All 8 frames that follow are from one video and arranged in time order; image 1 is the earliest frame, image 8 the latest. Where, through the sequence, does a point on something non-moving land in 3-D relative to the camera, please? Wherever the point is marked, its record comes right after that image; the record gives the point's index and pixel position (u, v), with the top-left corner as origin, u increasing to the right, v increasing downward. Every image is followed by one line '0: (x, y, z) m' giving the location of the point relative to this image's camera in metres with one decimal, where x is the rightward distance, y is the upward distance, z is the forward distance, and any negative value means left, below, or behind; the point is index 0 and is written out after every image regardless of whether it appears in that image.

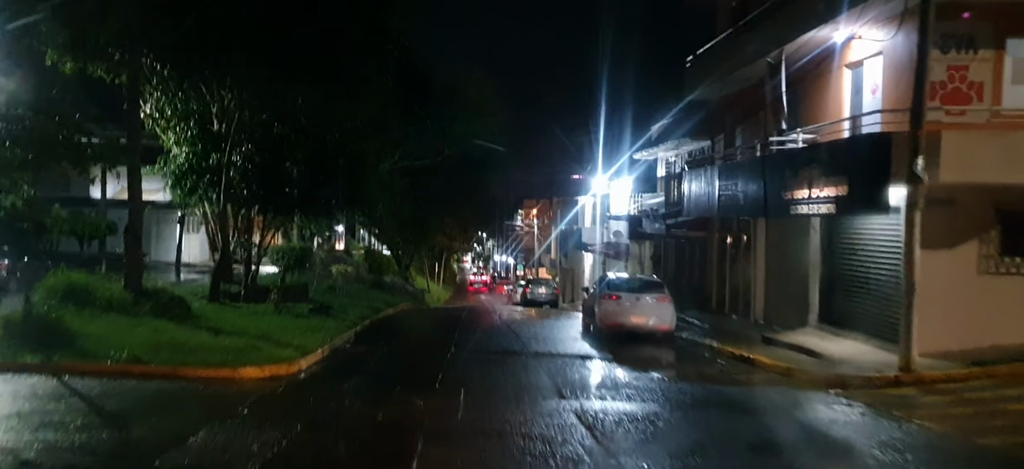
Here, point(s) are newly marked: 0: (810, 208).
0: (+5.3, +0.5, +15.0) m
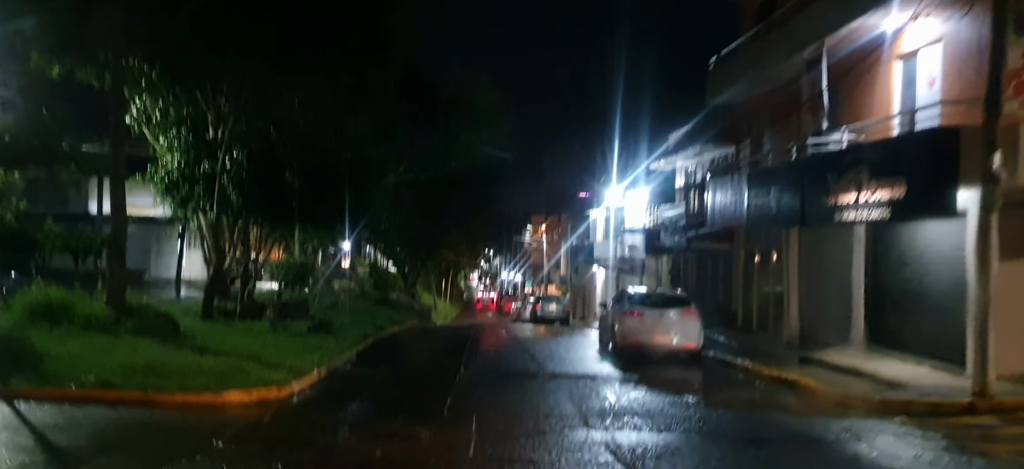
0: (+5.5, +0.3, +13.6) m
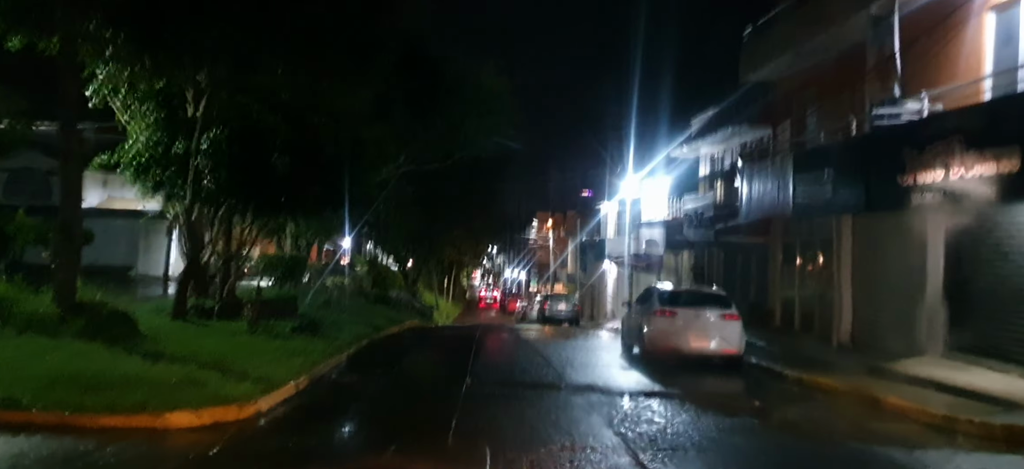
0: (+5.7, +0.5, +11.3) m
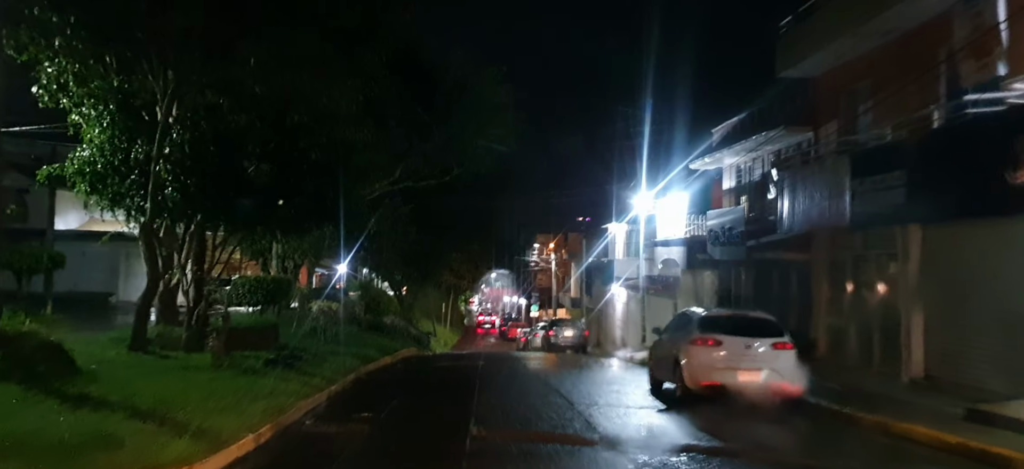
0: (+5.9, +0.4, +8.9) m
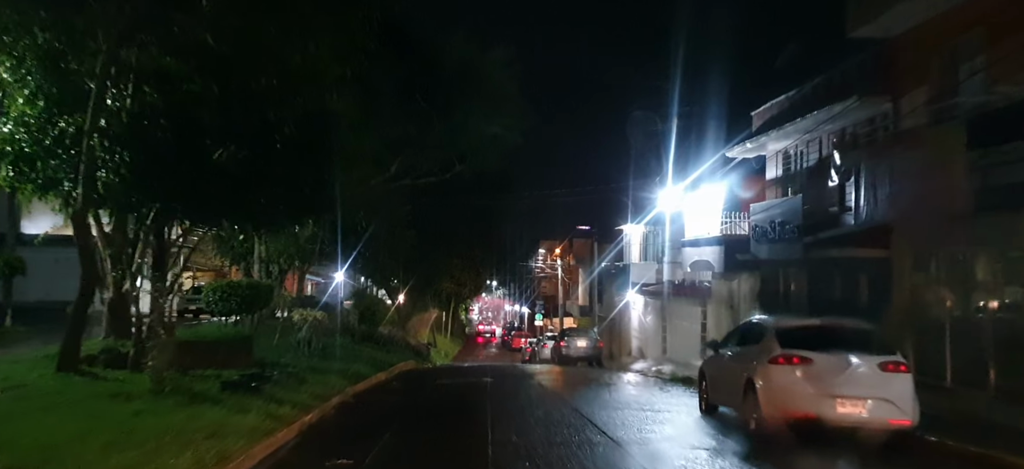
0: (+6.2, +0.6, +5.8) m
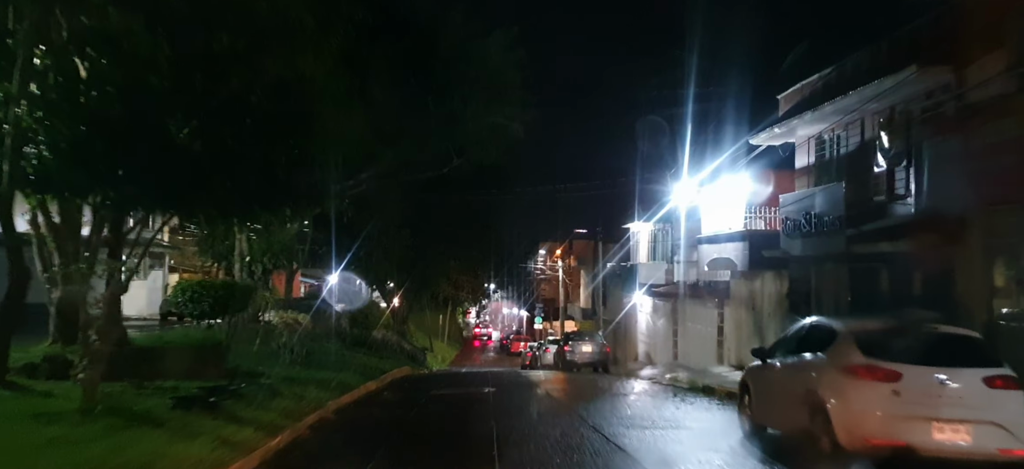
0: (+6.4, +0.8, +3.9) m
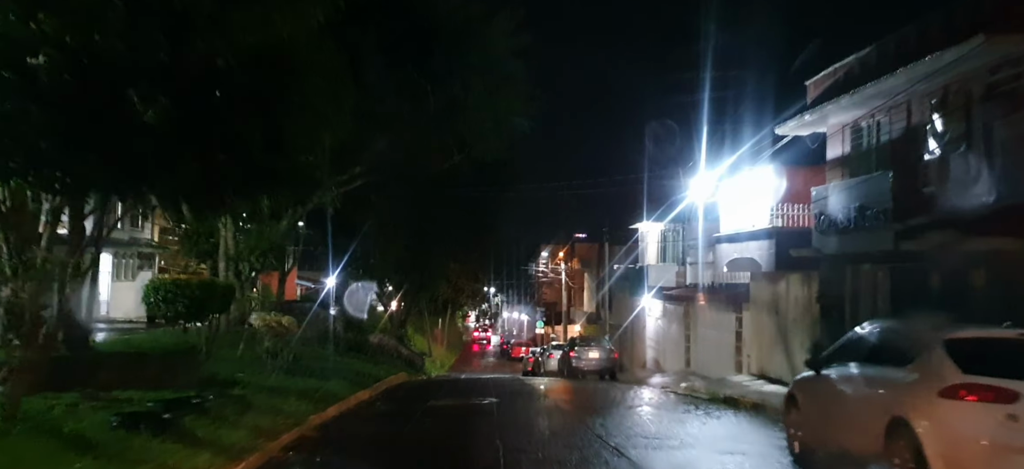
0: (+6.5, +1.0, +2.3) m
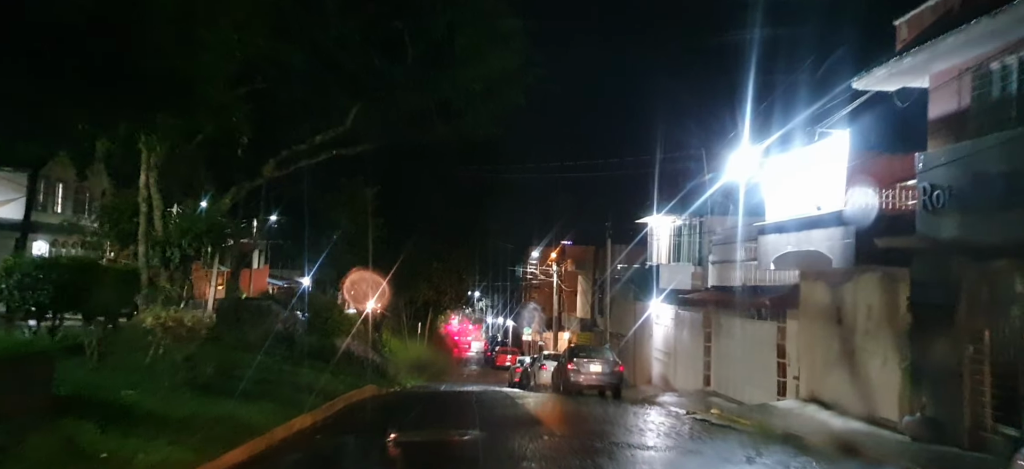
0: (+6.7, +1.3, -2.0) m
